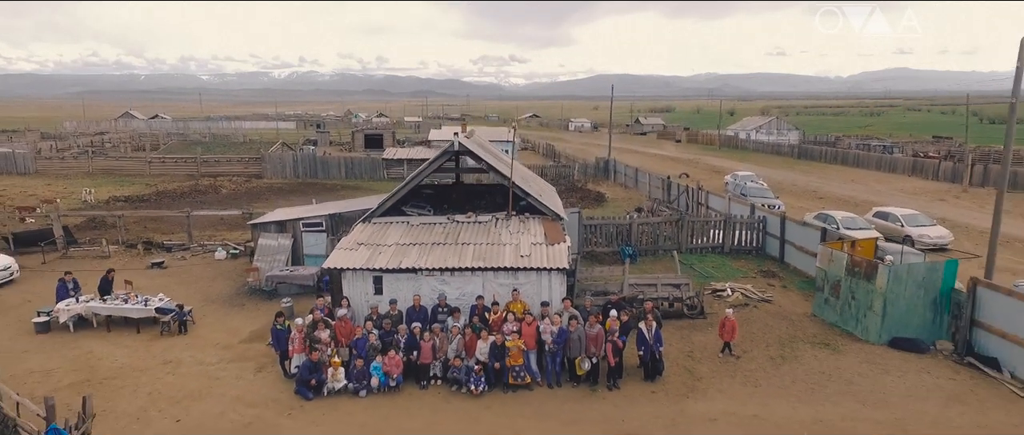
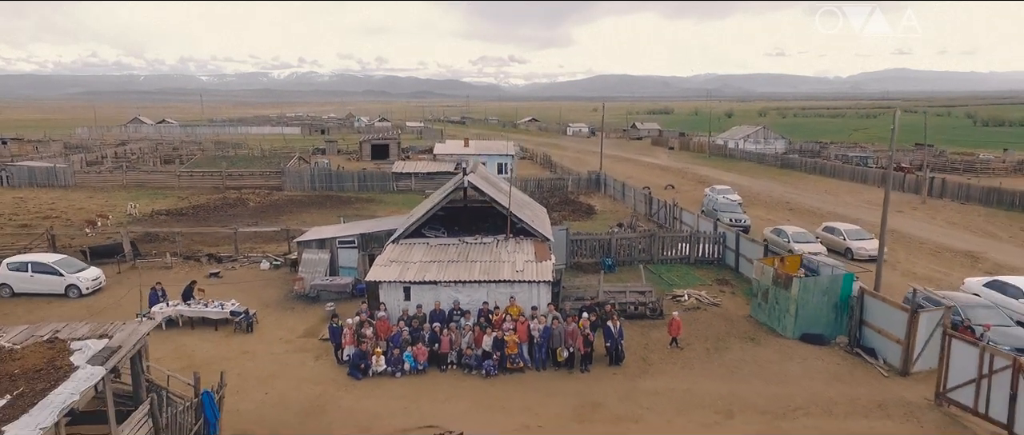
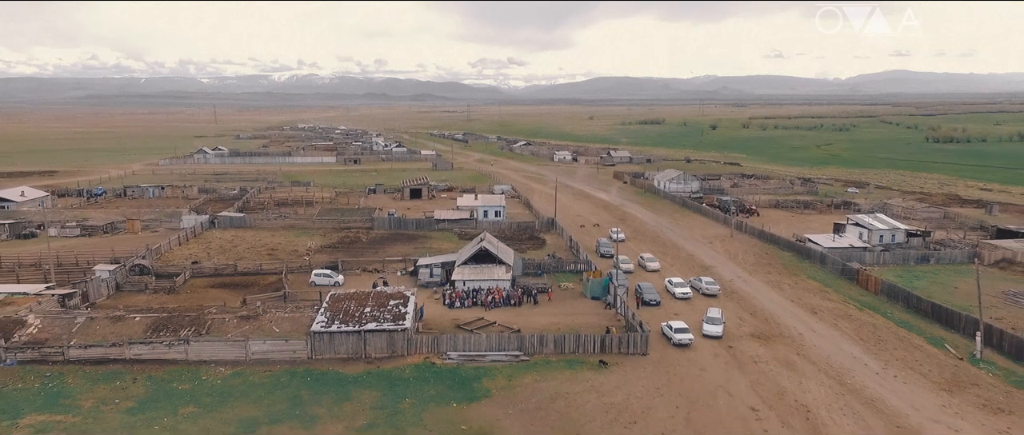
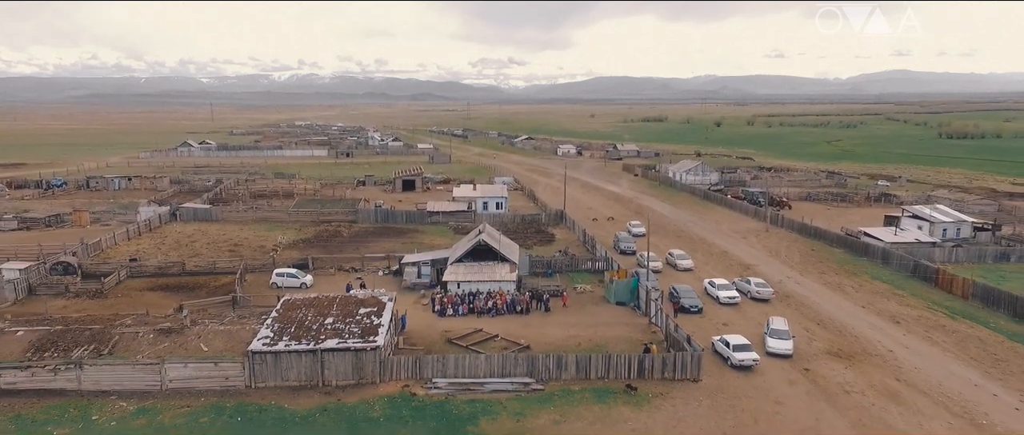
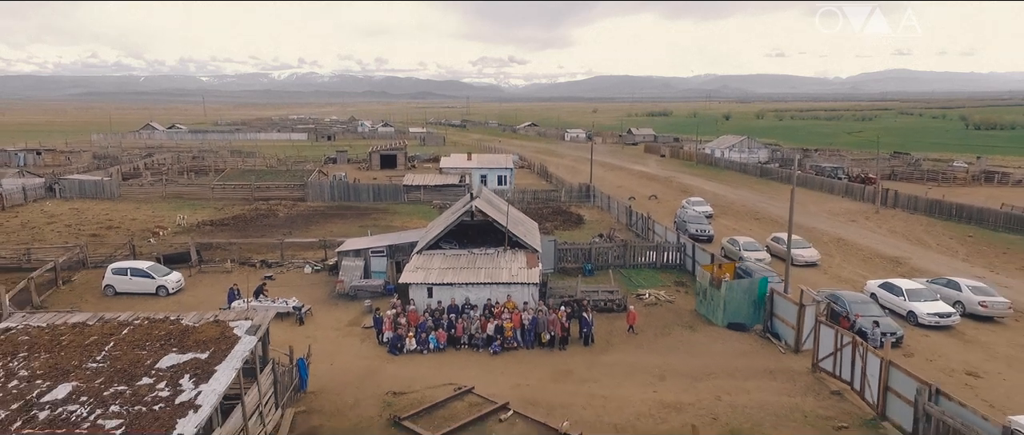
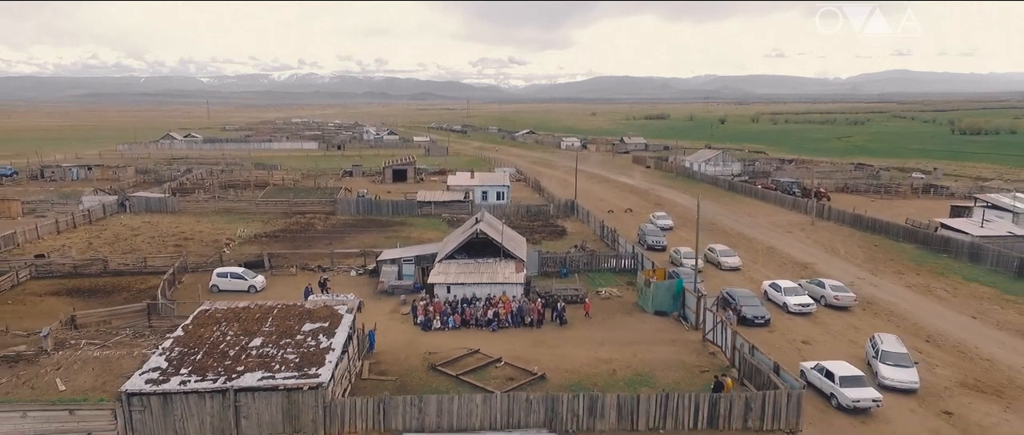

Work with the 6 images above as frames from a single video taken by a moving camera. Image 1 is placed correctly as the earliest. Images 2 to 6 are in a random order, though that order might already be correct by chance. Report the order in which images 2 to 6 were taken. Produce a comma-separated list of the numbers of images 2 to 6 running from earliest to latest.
2, 5, 6, 4, 3
